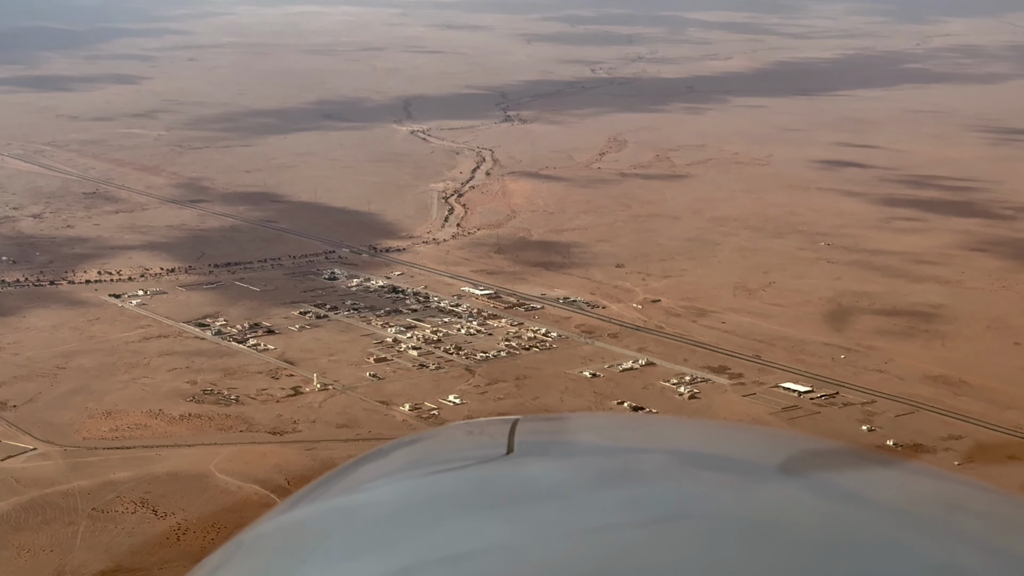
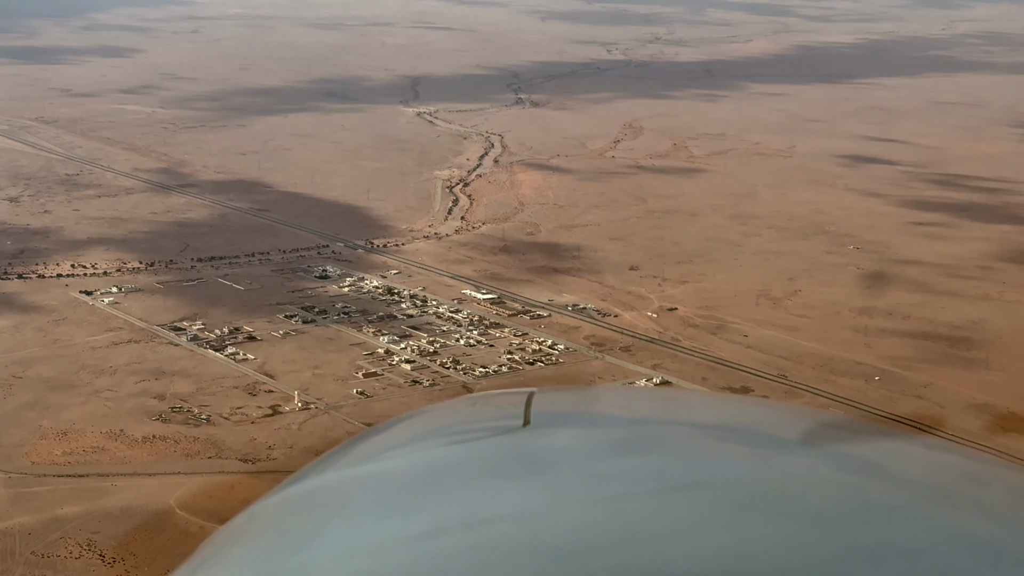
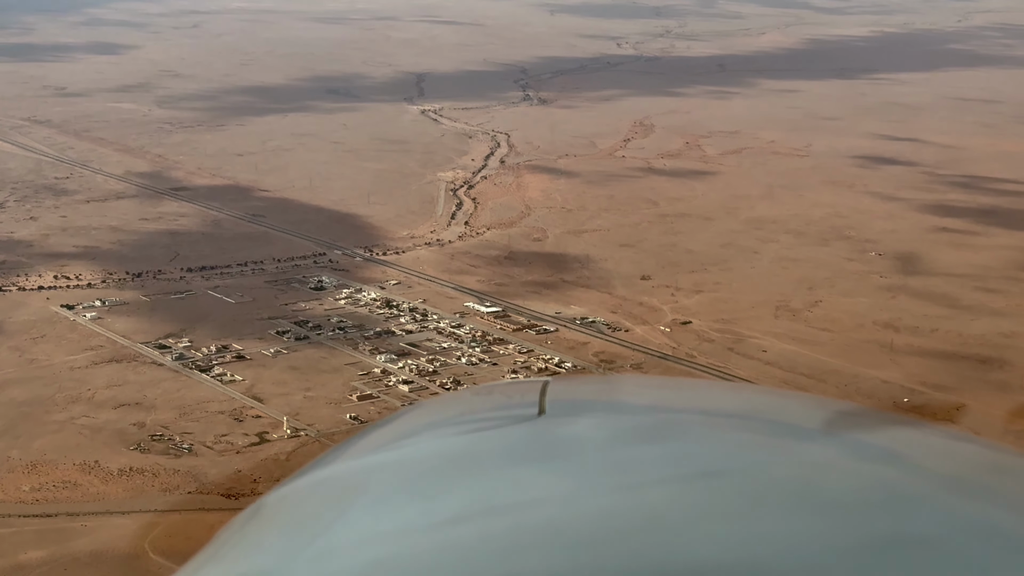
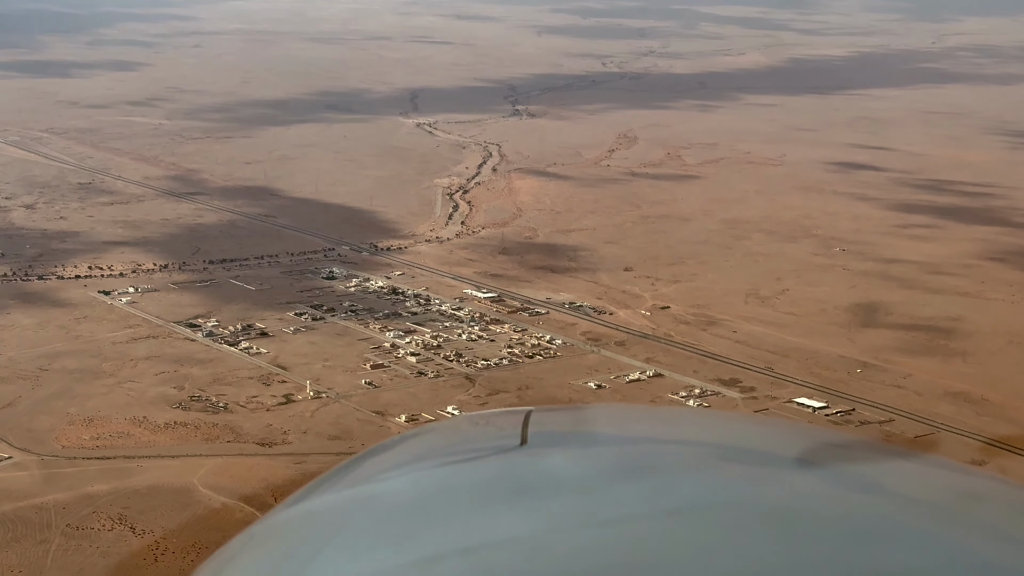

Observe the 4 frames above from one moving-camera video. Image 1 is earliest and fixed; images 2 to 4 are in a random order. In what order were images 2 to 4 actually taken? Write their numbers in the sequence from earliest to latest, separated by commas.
4, 2, 3
